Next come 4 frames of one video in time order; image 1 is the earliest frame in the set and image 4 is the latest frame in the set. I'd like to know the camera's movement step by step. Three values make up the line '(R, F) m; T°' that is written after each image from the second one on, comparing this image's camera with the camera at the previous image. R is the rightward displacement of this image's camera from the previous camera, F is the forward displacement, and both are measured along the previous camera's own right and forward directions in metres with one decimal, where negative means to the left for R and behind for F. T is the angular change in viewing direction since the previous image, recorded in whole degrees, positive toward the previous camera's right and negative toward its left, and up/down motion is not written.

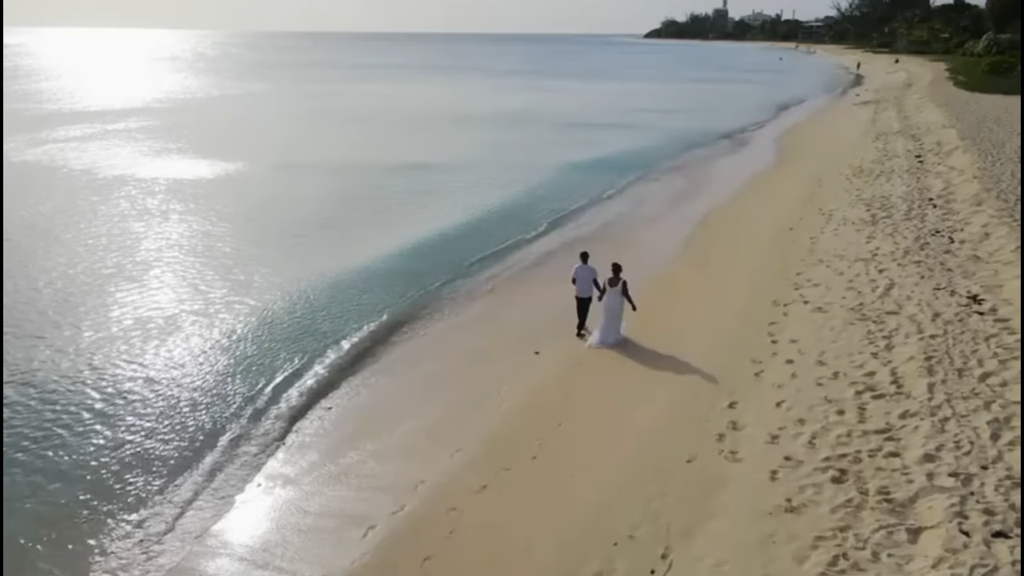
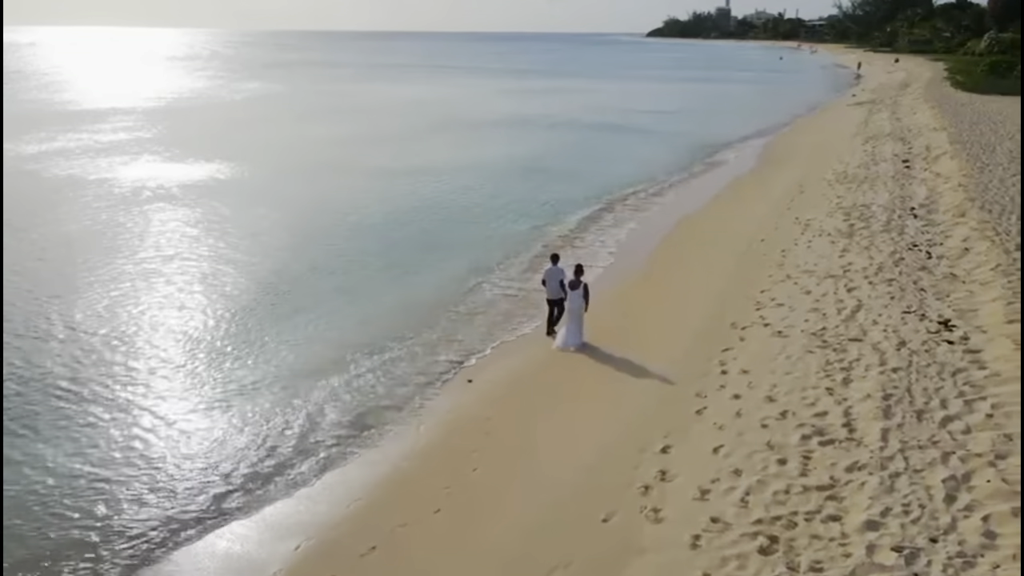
(+1.0, +1.0) m; 0°
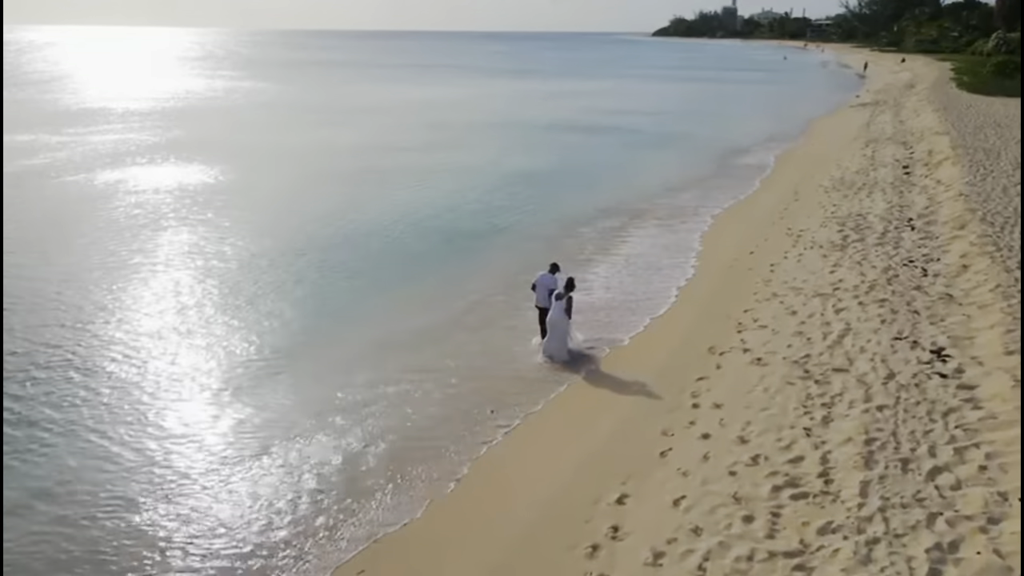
(+0.6, +0.9) m; 0°
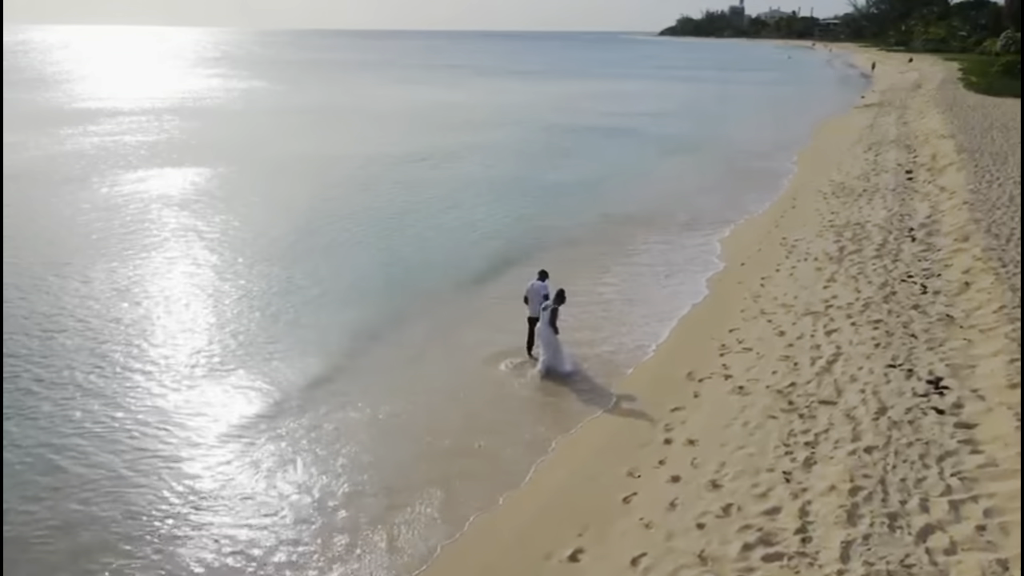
(+0.5, +0.8) m; 0°
